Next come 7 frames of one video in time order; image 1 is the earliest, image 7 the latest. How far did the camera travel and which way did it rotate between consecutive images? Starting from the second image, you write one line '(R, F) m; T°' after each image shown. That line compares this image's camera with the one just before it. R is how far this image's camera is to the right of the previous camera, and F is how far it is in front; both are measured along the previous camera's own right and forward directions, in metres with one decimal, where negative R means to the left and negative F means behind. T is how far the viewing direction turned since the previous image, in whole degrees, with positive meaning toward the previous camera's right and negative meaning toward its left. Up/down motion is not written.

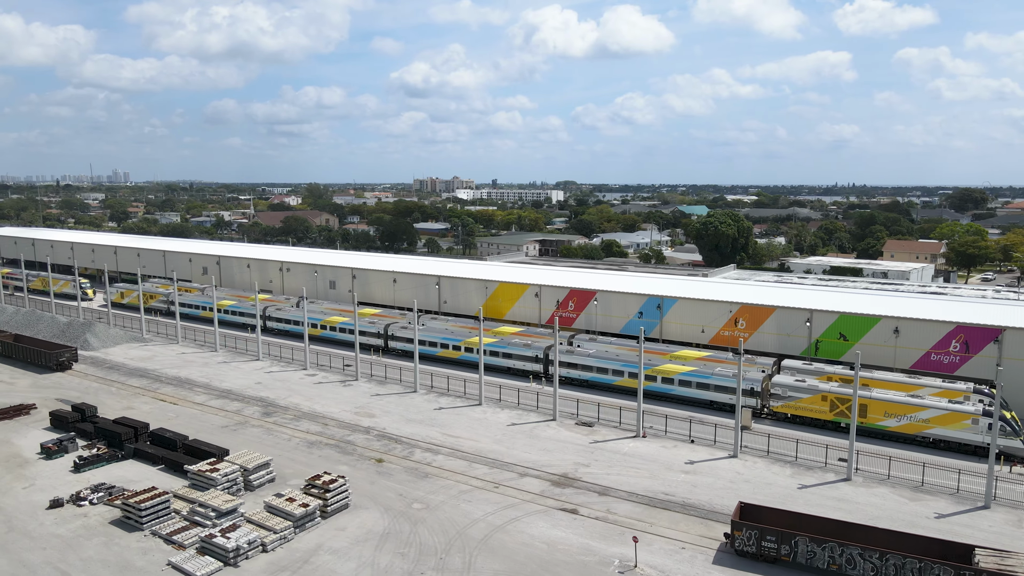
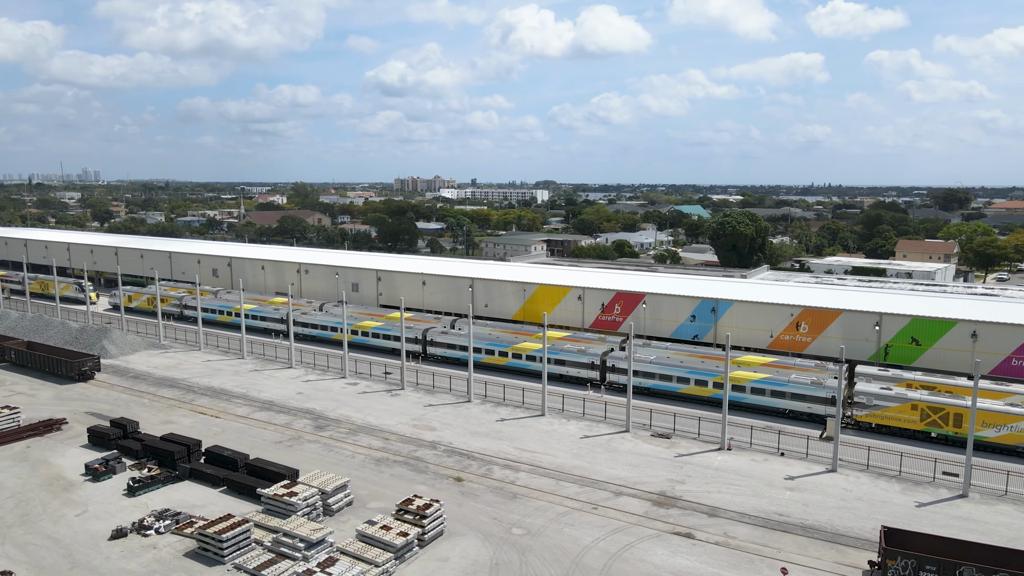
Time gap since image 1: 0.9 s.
(-3.5, +1.8) m; +2°
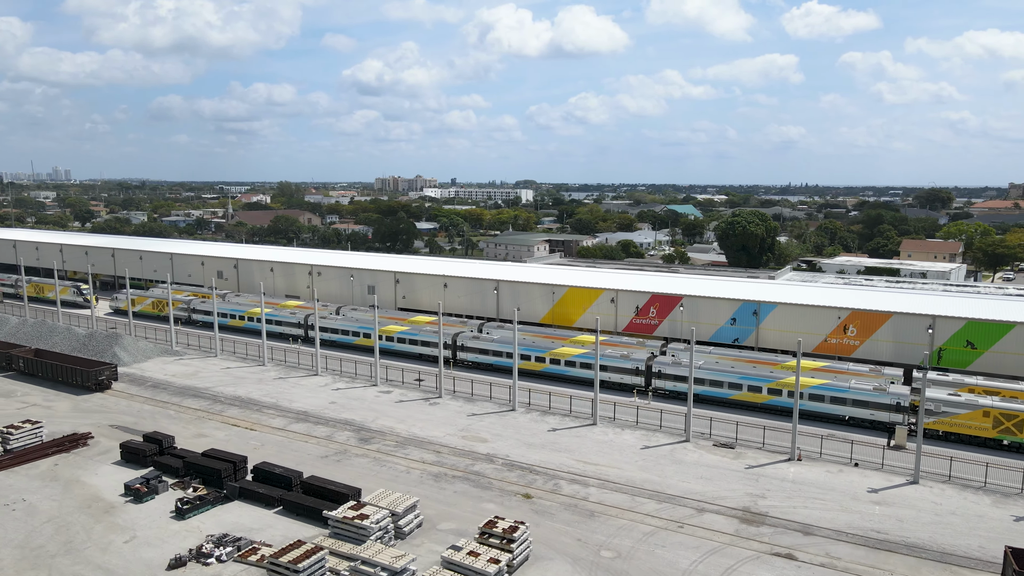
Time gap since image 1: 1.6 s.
(-2.7, +1.4) m; +2°
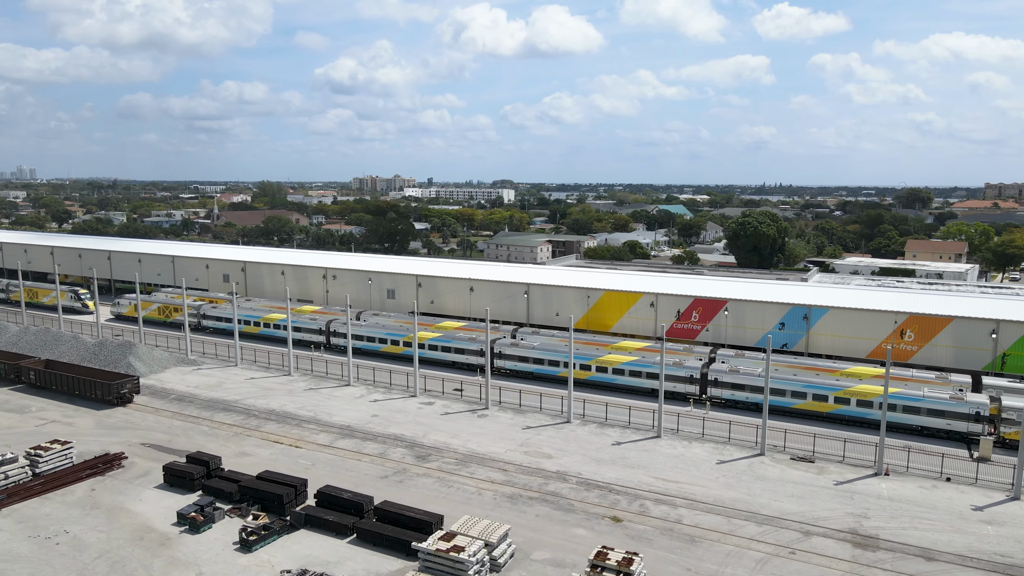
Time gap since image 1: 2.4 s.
(-3.0, +1.7) m; +2°
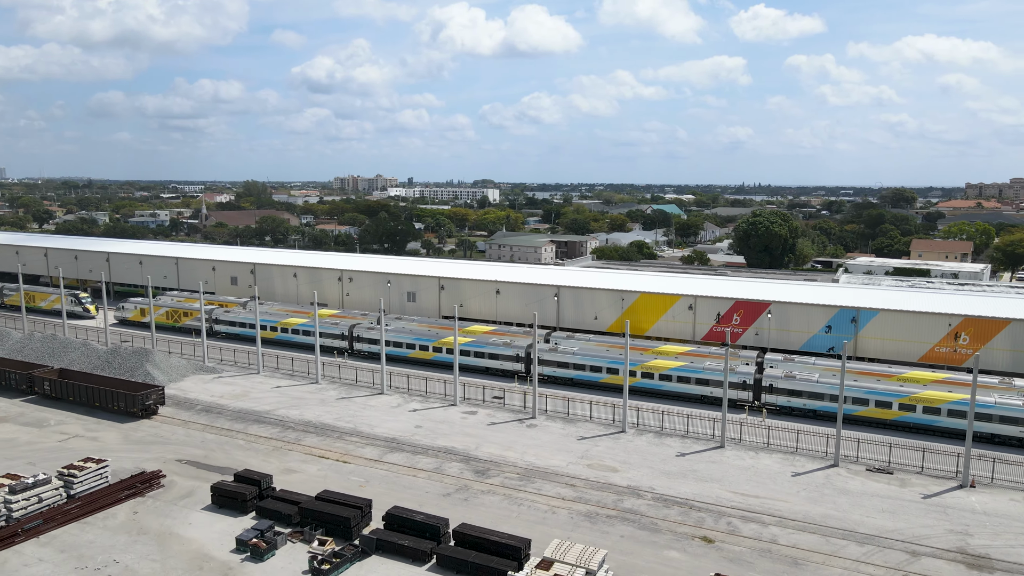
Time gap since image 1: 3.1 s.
(-2.7, +1.5) m; +2°
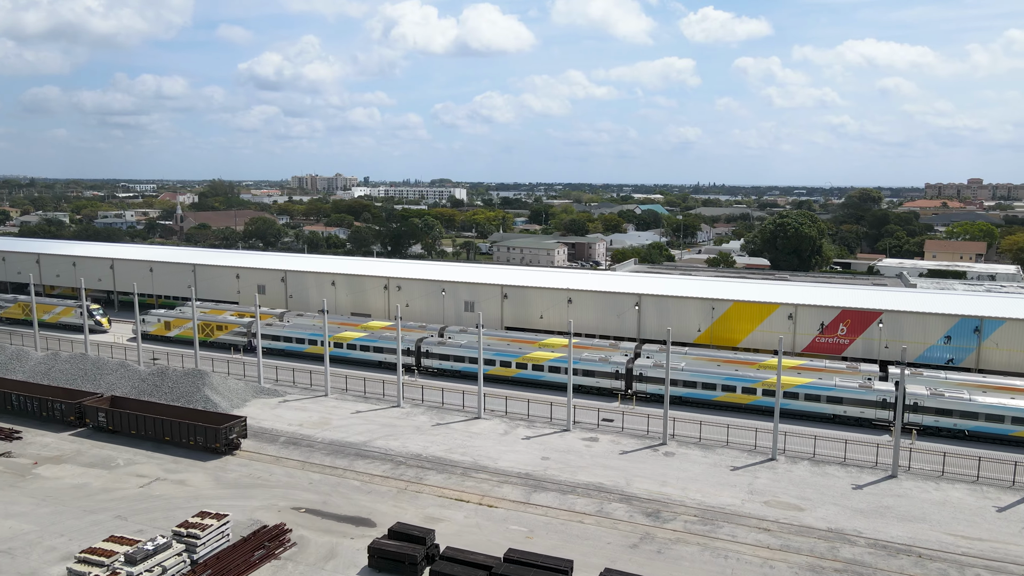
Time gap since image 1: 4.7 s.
(-6.0, +3.4) m; +4°
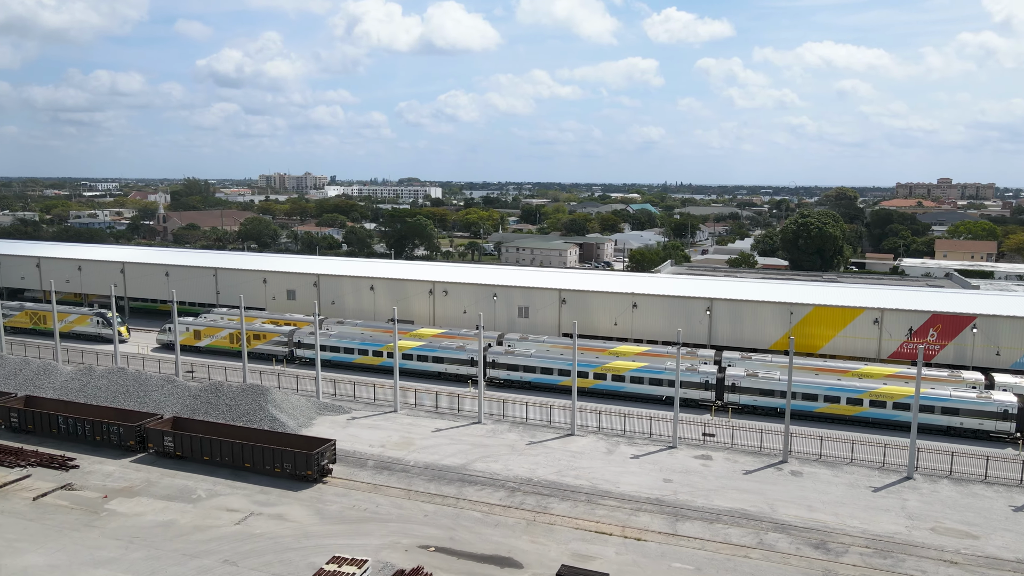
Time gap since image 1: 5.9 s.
(-4.6, +2.4) m; +3°
